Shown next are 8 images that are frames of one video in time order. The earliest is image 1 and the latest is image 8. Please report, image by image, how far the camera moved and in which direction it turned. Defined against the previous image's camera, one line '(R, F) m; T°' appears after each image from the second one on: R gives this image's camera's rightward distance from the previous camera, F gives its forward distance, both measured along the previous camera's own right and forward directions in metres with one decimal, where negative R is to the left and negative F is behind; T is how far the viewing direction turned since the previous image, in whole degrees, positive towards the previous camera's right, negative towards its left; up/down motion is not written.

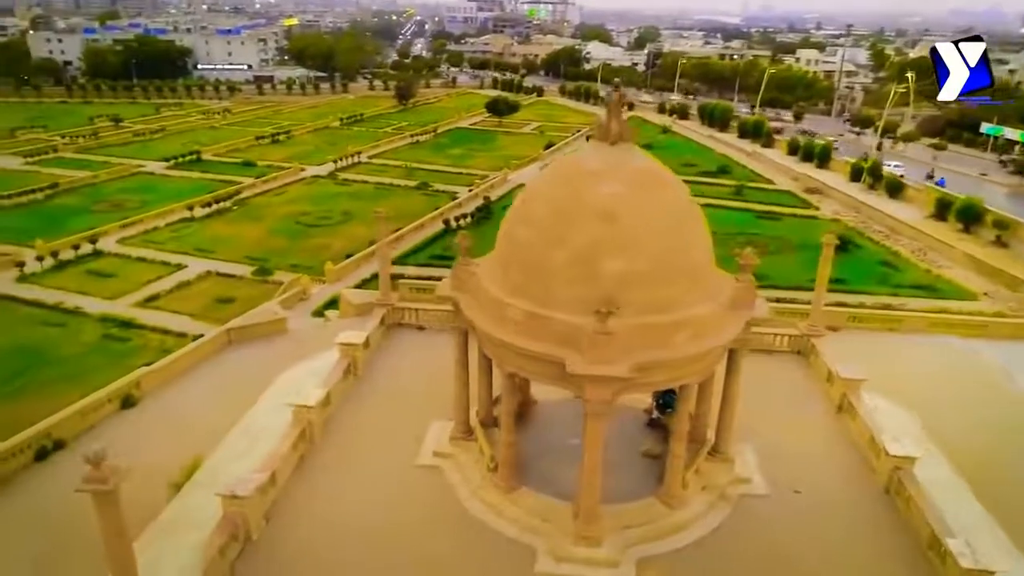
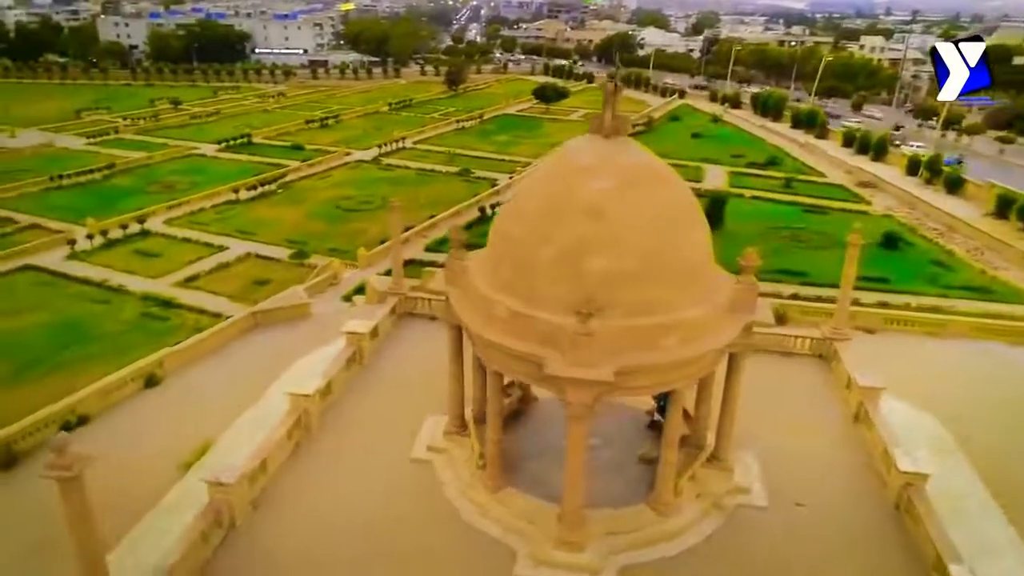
(+0.9, +0.3) m; -4°
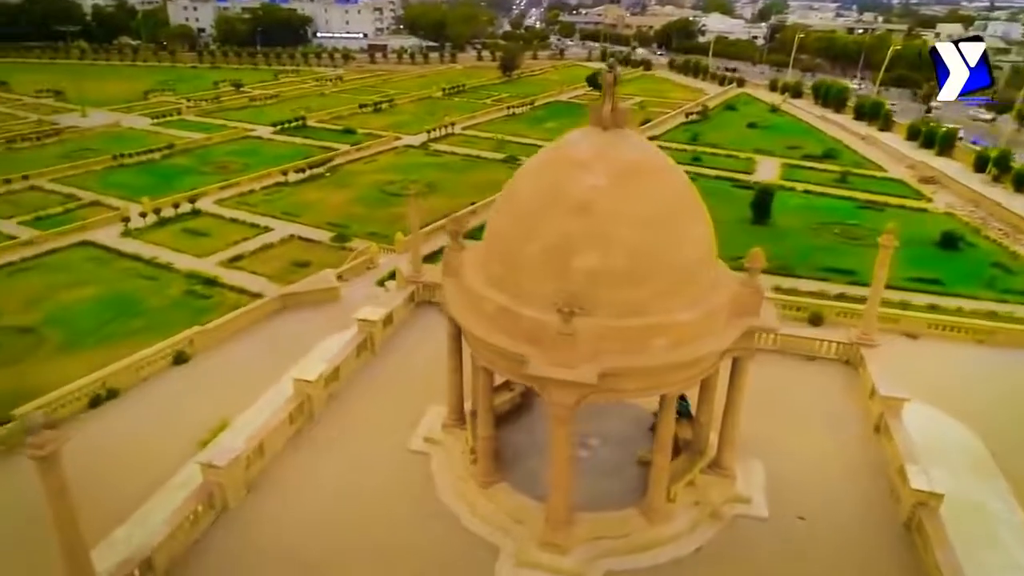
(+0.9, +0.3) m; -4°
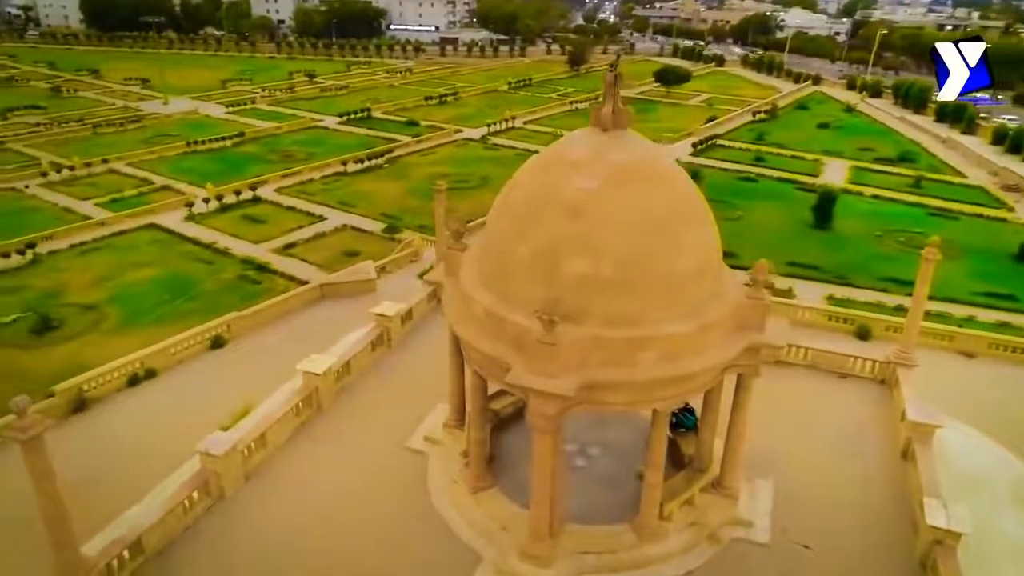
(+1.0, +0.3) m; -5°
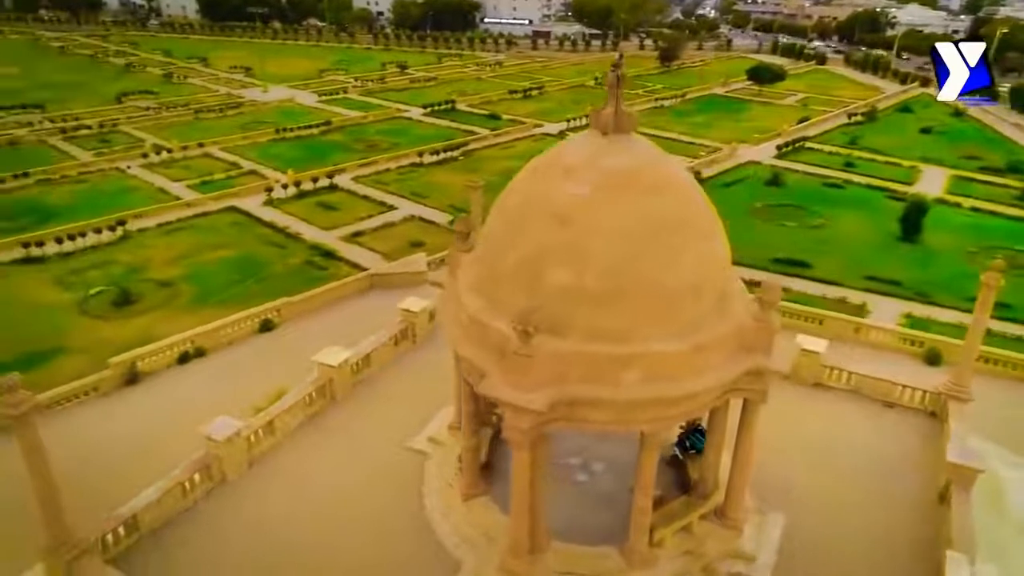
(+1.2, +0.4) m; -7°
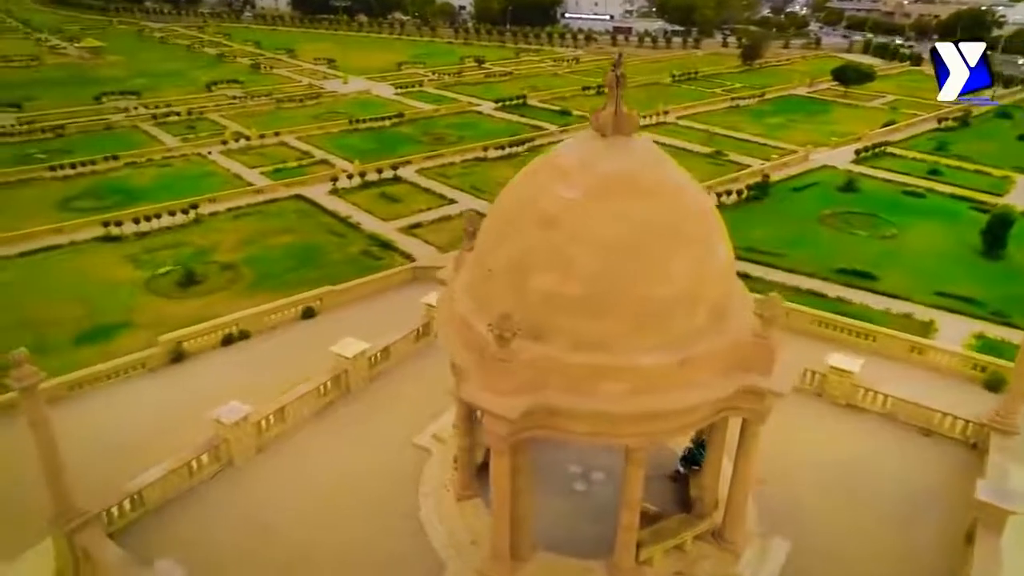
(+1.0, +0.2) m; -6°
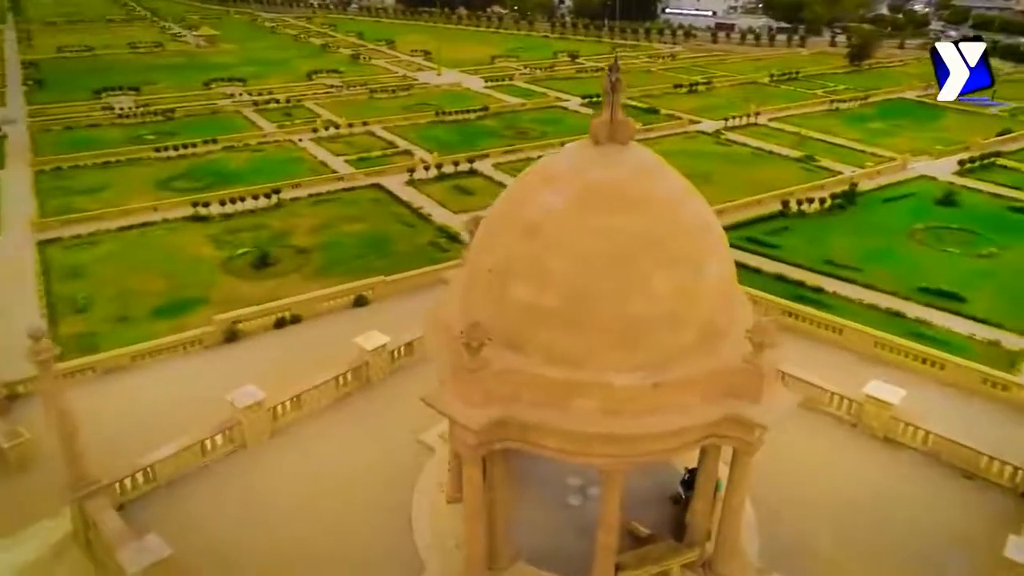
(+1.2, +0.2) m; -7°
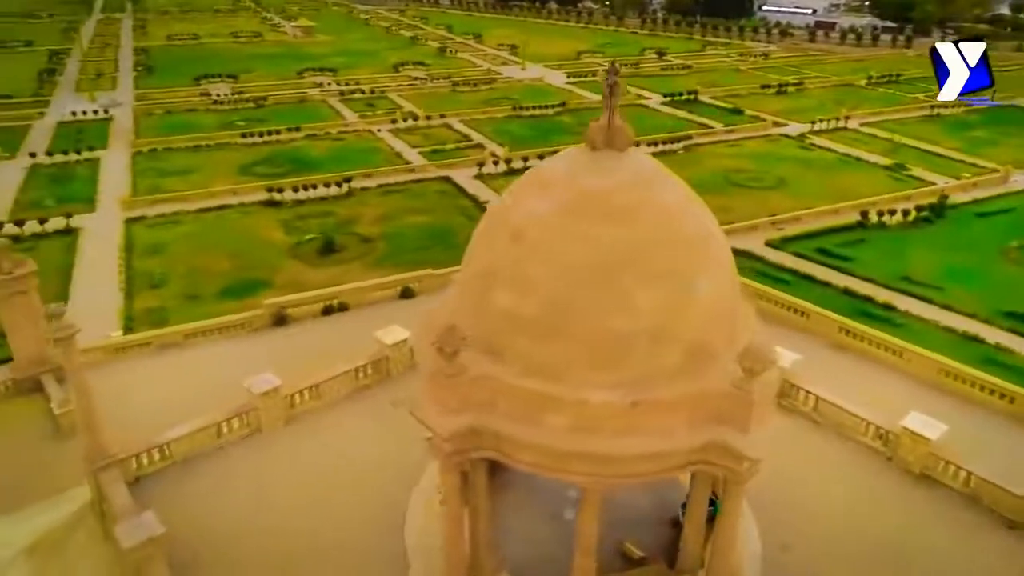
(+1.0, +0.3) m; -6°
